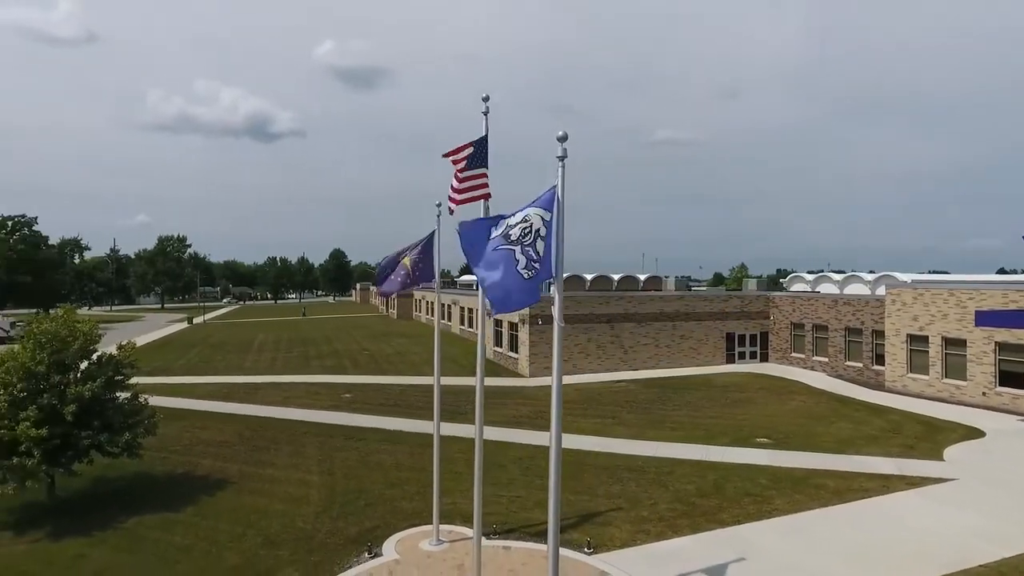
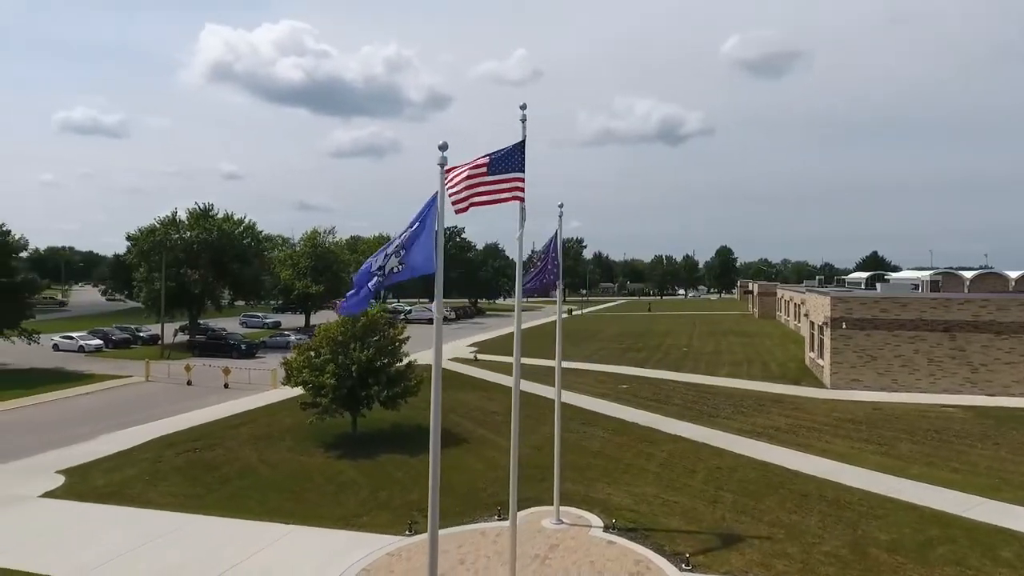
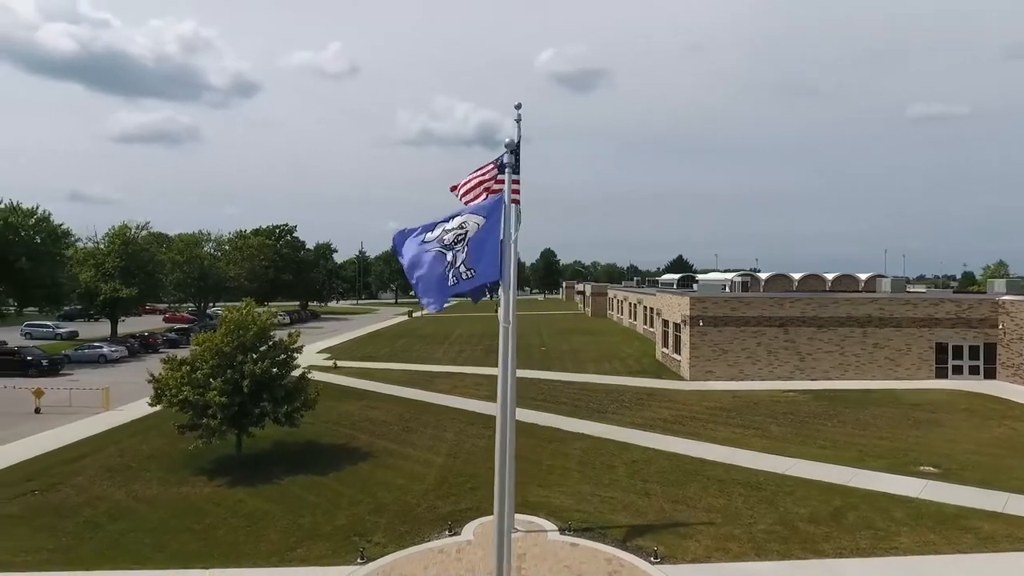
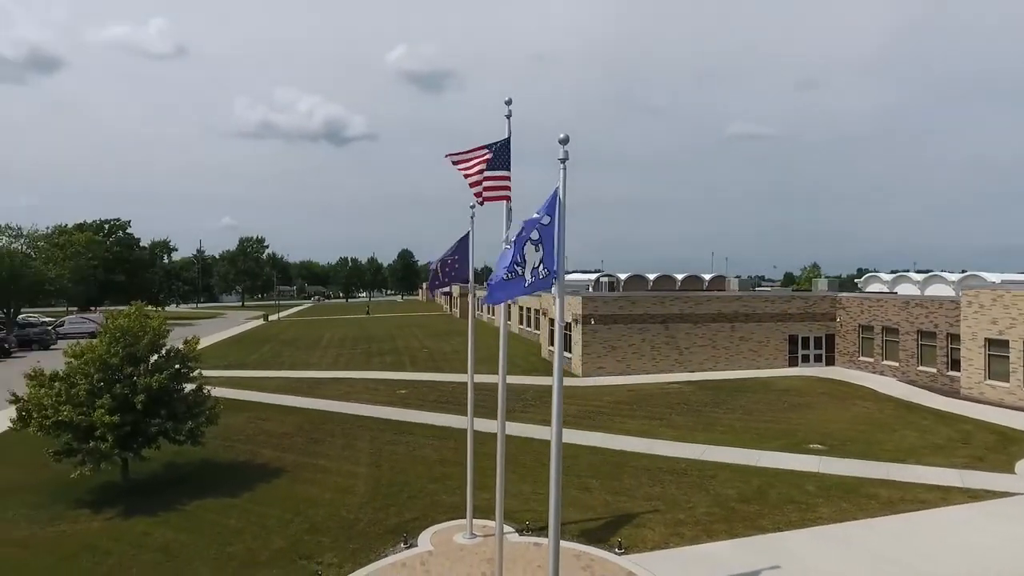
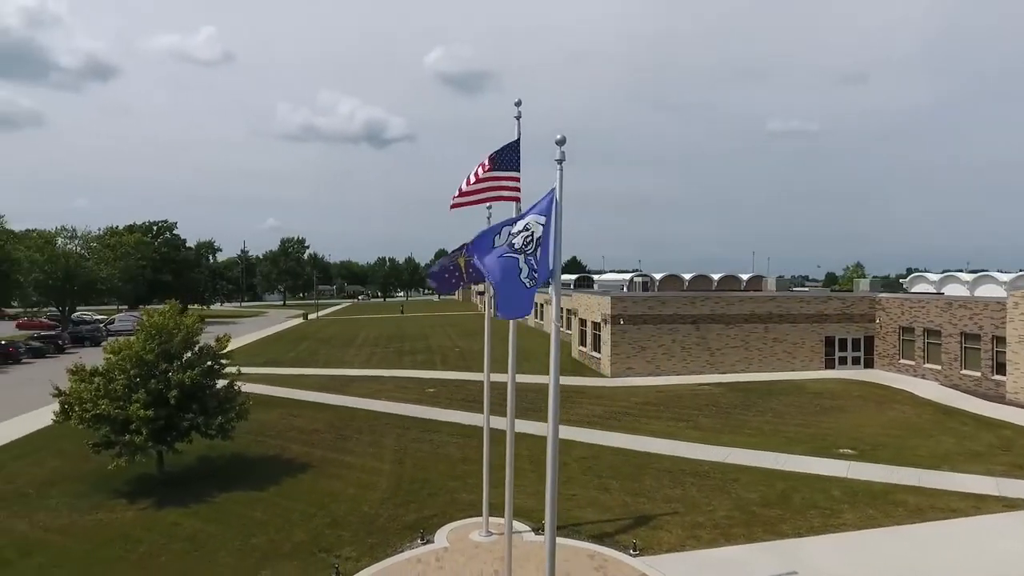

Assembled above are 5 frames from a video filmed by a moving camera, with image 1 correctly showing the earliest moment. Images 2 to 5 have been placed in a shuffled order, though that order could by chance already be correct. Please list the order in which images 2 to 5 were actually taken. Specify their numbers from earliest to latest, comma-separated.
4, 5, 3, 2
